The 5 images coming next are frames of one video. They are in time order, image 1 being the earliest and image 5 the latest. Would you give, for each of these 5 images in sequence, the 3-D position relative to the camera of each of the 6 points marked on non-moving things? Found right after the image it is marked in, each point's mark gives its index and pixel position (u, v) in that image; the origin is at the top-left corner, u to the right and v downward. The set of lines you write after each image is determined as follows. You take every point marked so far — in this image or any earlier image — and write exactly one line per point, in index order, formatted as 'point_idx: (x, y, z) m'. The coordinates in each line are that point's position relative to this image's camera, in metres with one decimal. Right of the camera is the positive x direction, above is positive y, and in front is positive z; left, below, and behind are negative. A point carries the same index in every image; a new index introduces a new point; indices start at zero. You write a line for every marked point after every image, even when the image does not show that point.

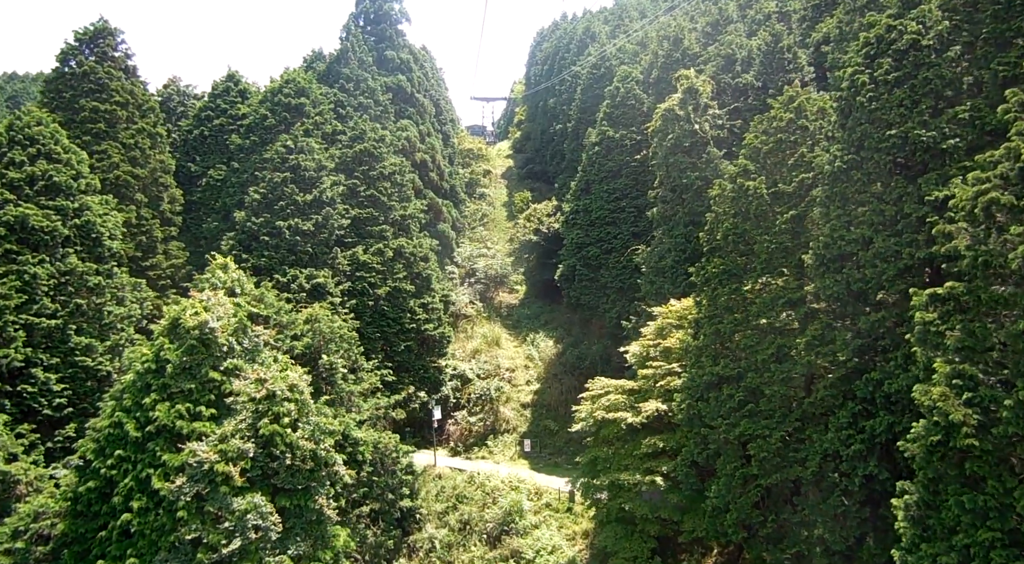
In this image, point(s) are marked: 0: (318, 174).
0: (-5.4, +3.0, +18.7) m
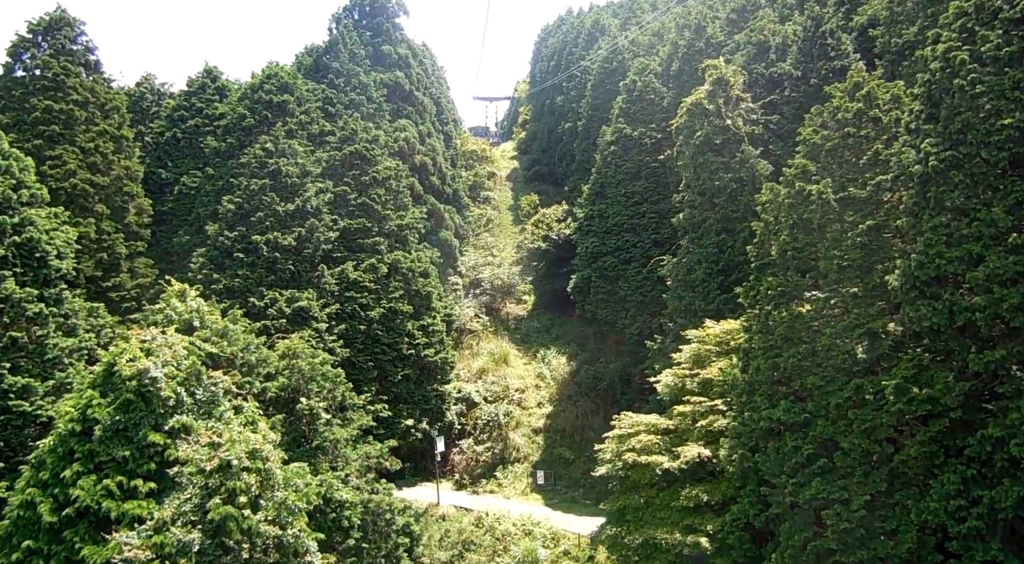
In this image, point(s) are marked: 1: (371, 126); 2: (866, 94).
0: (-5.1, +2.5, +16.5) m
1: (-4.1, +4.5, +19.6) m
2: (+6.0, +3.2, +11.5) m
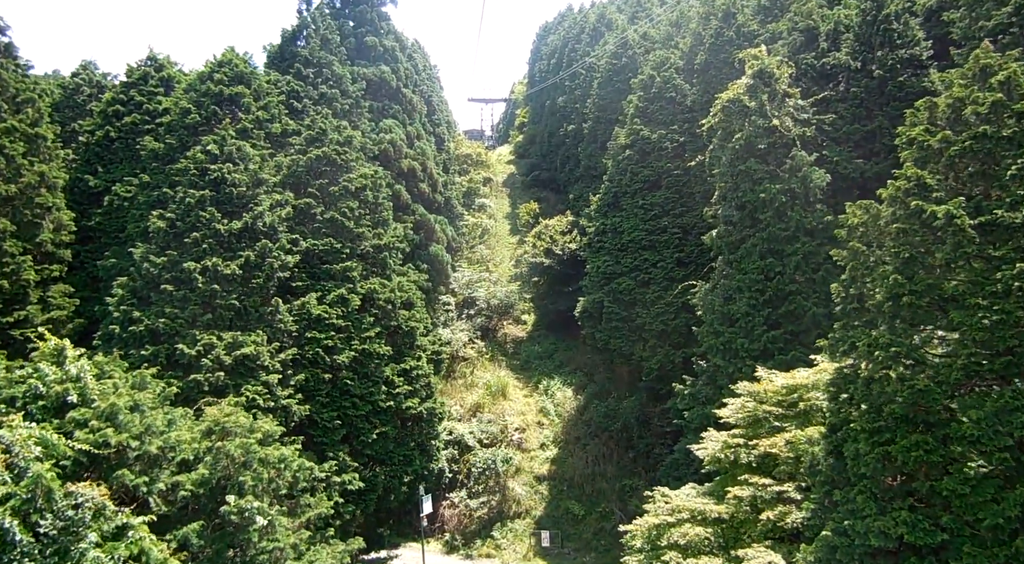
0: (-5.1, +1.8, +13.3) m
1: (-4.1, +3.8, +16.4) m
2: (+6.1, +2.5, +8.4) m
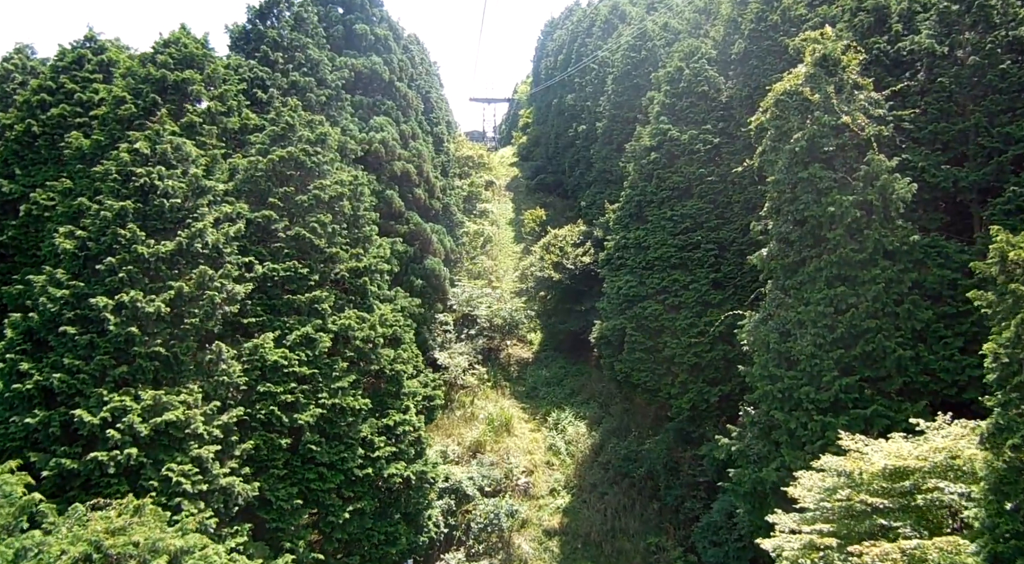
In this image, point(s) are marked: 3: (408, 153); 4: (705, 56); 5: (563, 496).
0: (-4.9, +1.2, +10.4) m
1: (-3.9, +3.3, +13.6) m
2: (+6.3, +1.9, +5.6) m
3: (-3.0, +3.7, +19.3) m
4: (+5.4, +6.3, +18.8) m
5: (+1.4, -5.8, +18.2) m
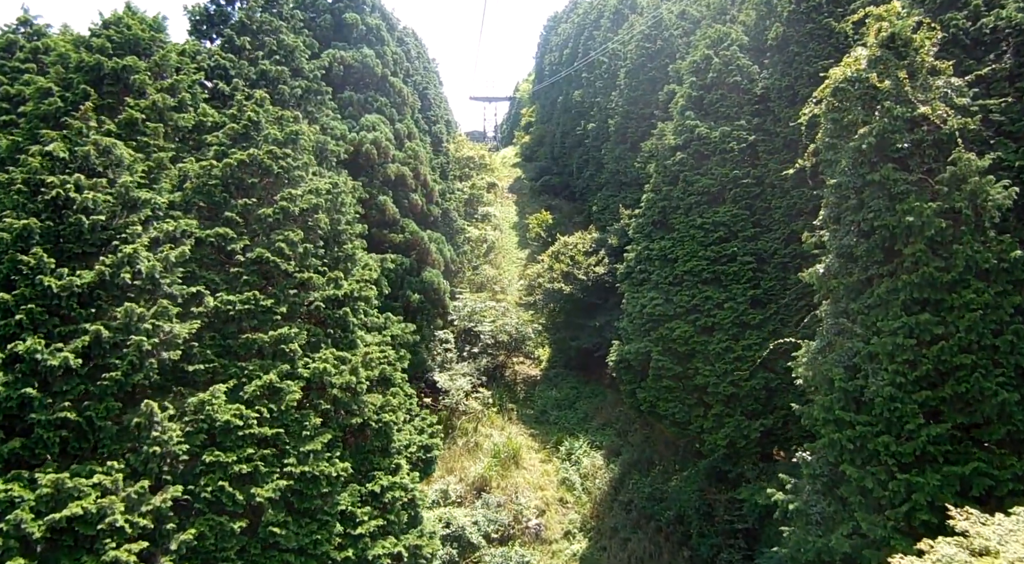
0: (-4.7, +0.8, +8.3) m
1: (-3.7, +2.8, +11.5) m
2: (+6.5, +1.6, +3.4) m
3: (-2.8, +3.2, +17.2) m
4: (+5.6, +5.9, +16.7) m
5: (+1.6, -6.2, +16.0) m
